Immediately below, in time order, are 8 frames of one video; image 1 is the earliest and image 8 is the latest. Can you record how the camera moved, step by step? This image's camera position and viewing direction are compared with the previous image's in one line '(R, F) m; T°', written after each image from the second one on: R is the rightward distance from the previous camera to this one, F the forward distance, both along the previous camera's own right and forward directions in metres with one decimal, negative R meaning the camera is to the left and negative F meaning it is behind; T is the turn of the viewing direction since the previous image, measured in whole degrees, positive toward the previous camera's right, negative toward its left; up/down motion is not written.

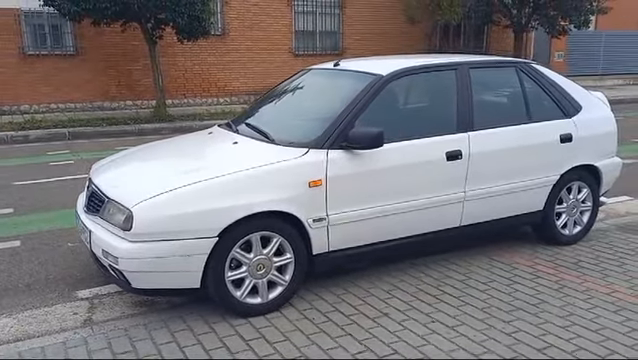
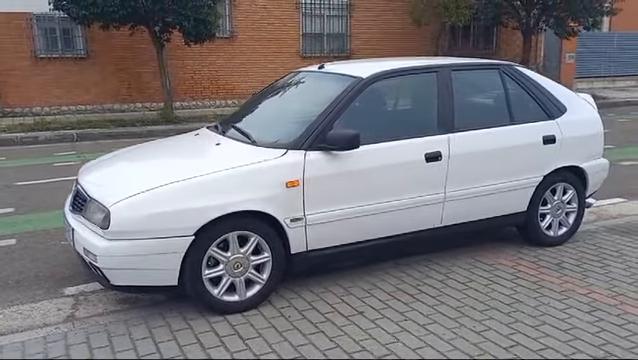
(+0.2, -0.1) m; -1°
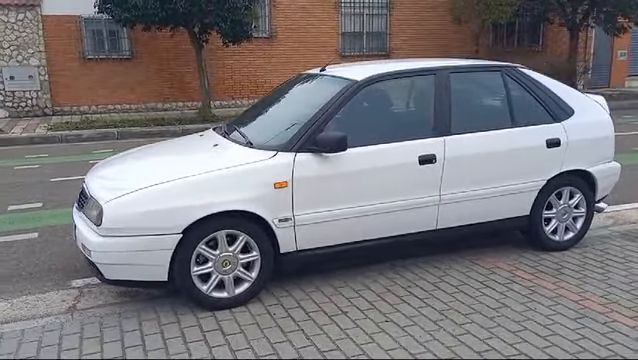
(+0.4, -0.1) m; -5°
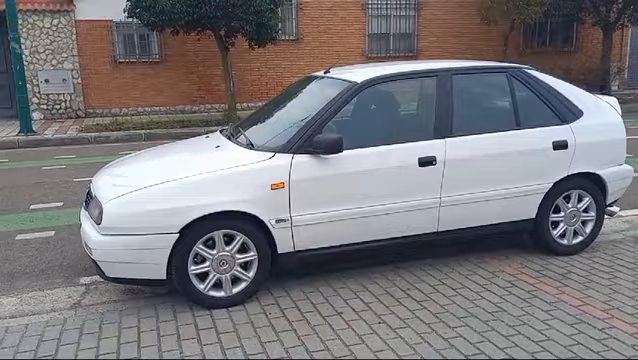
(+0.2, 0.0) m; -3°
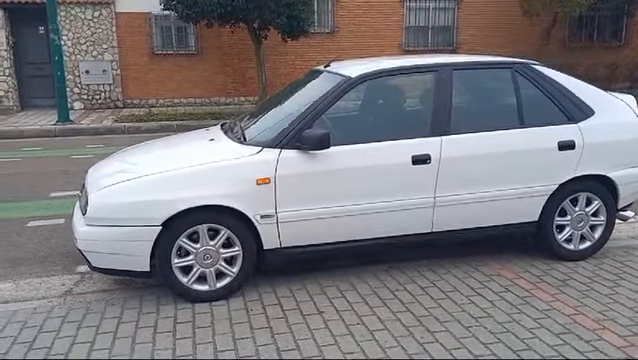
(+0.4, +0.1) m; -4°
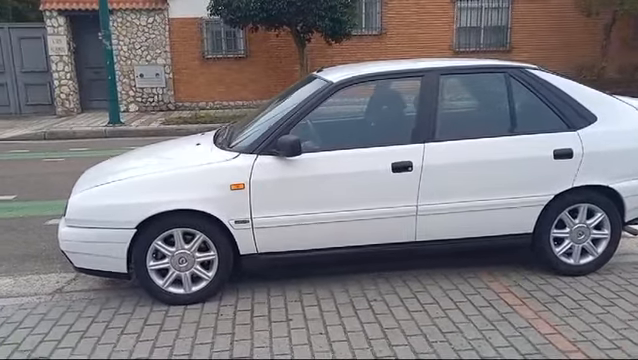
(+0.5, +0.1) m; -6°
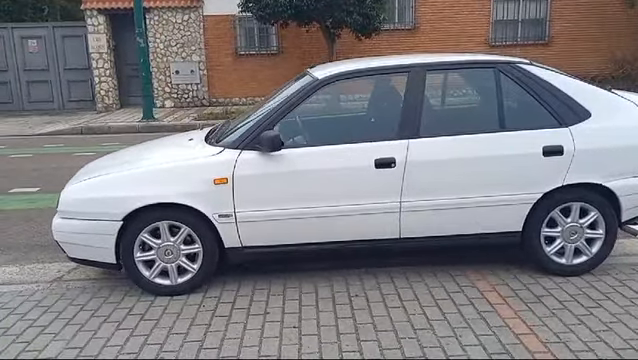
(+0.4, 0.0) m; -4°
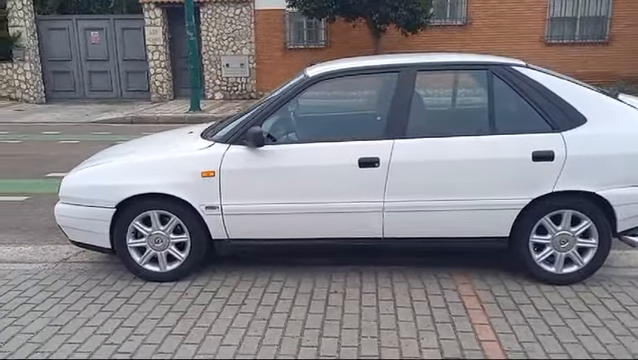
(+0.5, 0.0) m; -6°
